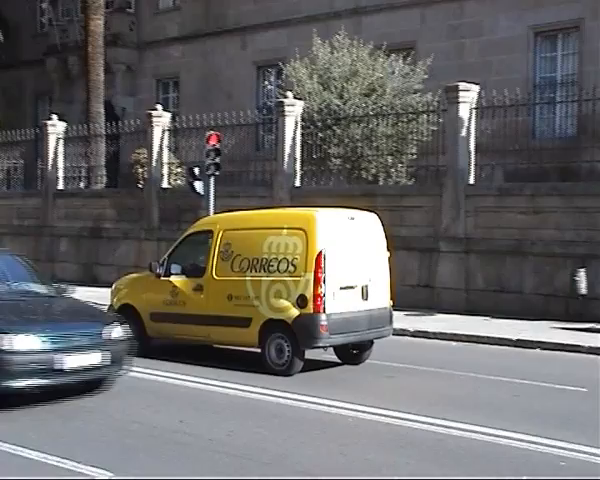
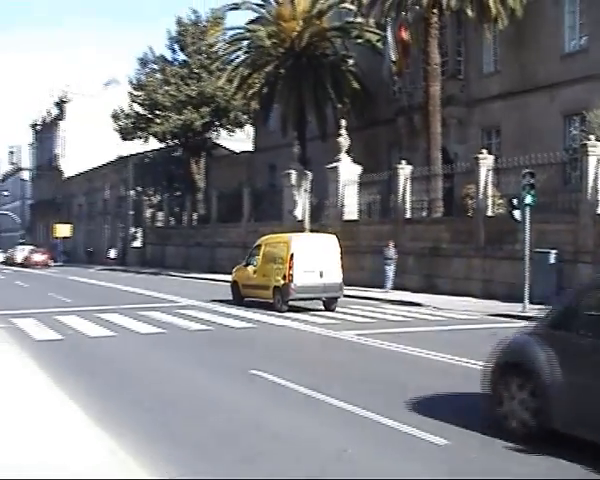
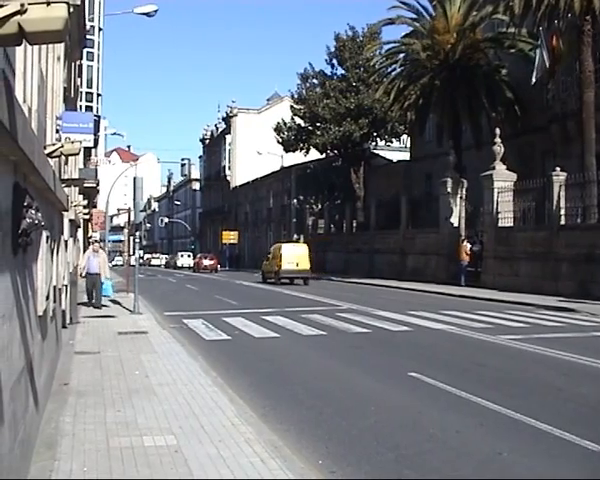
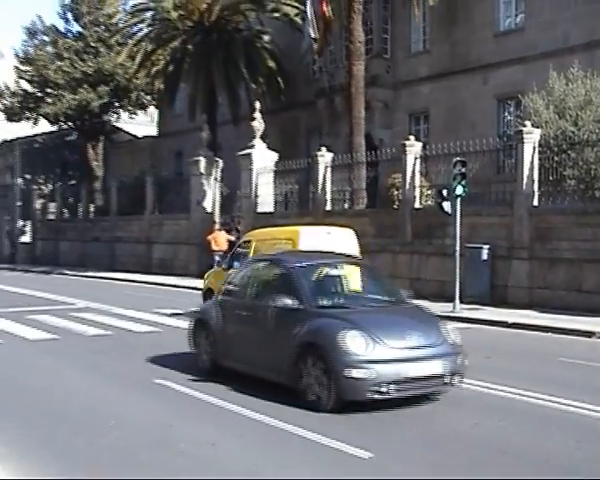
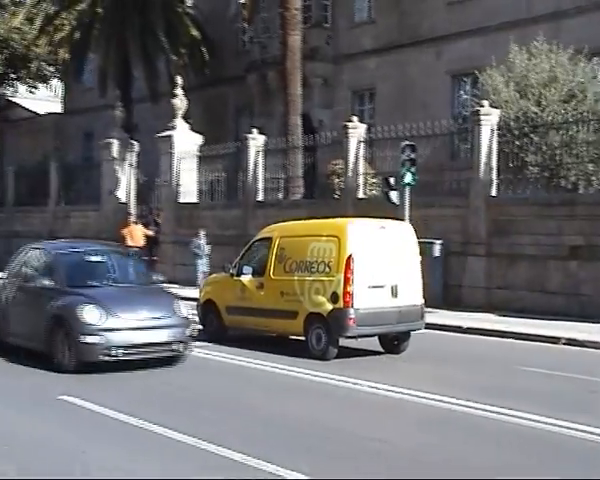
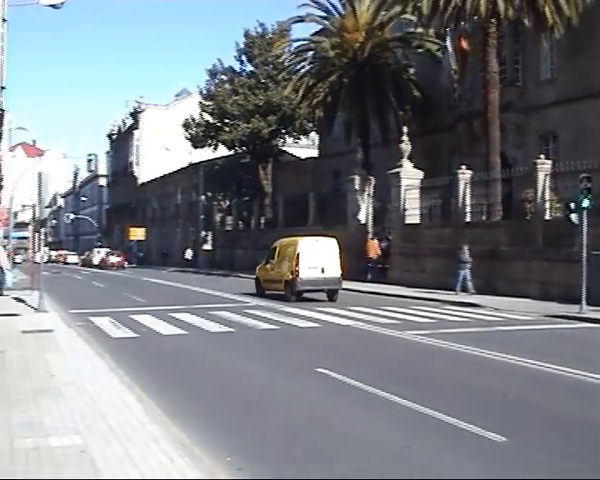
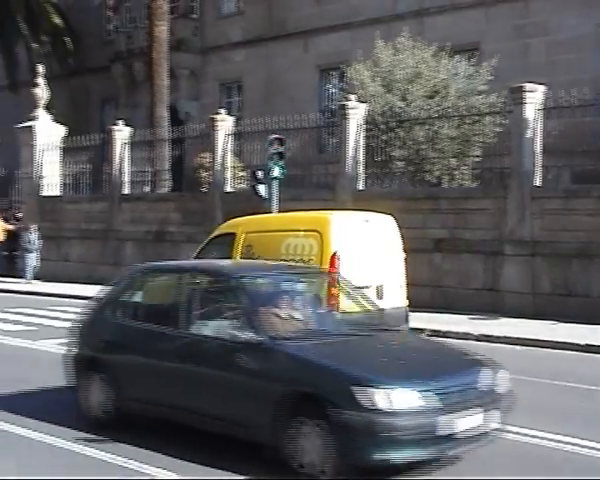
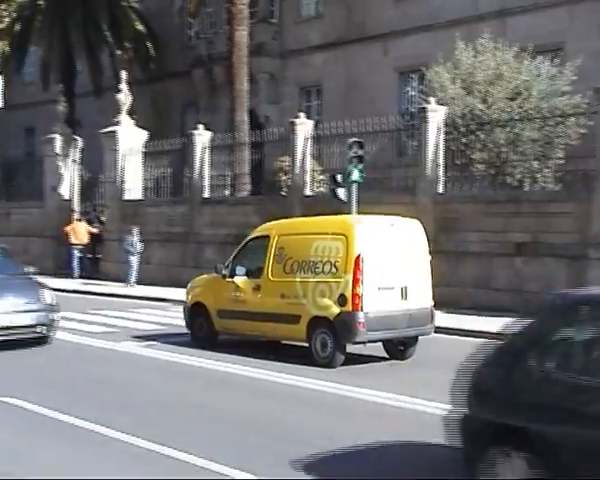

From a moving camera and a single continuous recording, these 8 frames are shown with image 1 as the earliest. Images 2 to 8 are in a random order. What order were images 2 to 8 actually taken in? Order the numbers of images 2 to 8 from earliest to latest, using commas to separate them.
7, 8, 5, 4, 2, 6, 3
